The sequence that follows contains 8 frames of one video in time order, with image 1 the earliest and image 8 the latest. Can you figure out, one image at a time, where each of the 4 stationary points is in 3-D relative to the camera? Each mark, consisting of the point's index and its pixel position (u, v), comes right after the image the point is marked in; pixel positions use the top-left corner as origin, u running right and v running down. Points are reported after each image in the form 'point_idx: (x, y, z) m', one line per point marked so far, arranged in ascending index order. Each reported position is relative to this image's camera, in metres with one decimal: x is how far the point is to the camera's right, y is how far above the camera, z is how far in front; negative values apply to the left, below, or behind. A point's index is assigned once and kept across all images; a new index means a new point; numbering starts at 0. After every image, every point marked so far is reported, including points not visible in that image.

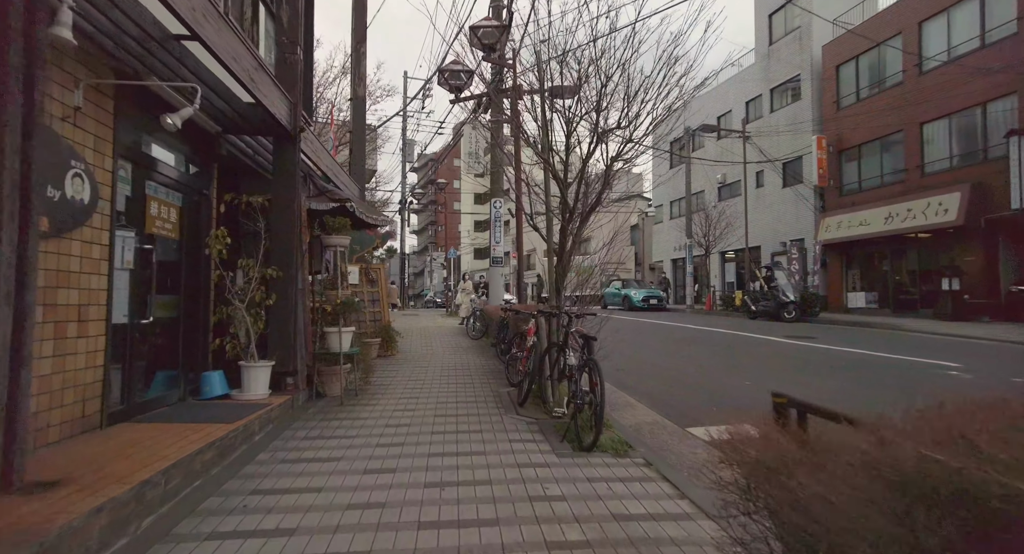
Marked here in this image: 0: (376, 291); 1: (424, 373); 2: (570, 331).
0: (-2.8, -0.3, +10.6) m
1: (-1.4, -1.6, +8.4) m
2: (+0.6, -0.6, +5.3) m
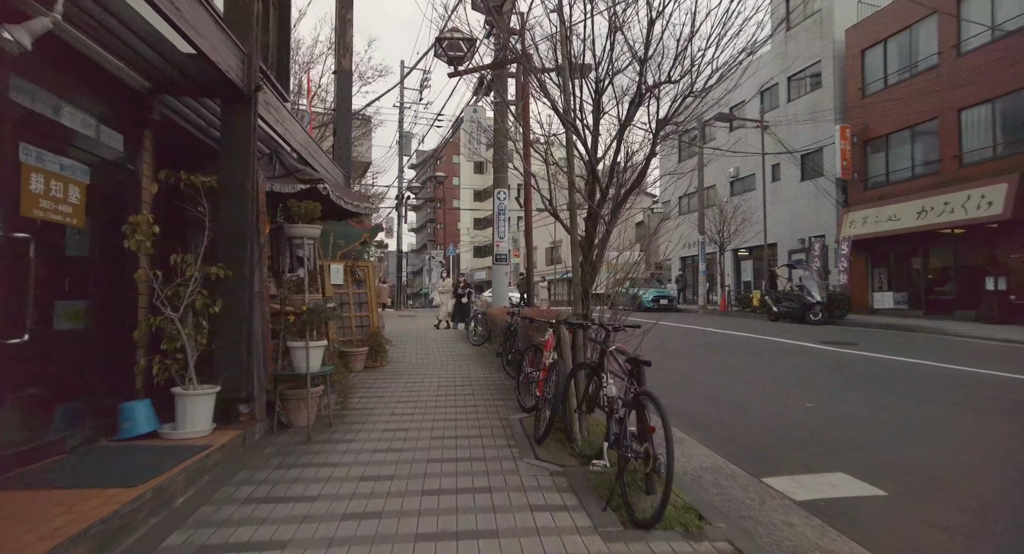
0: (-2.7, -0.3, +9.3) m
1: (-1.3, -1.6, +7.1) m
2: (+0.7, -0.6, +4.0) m
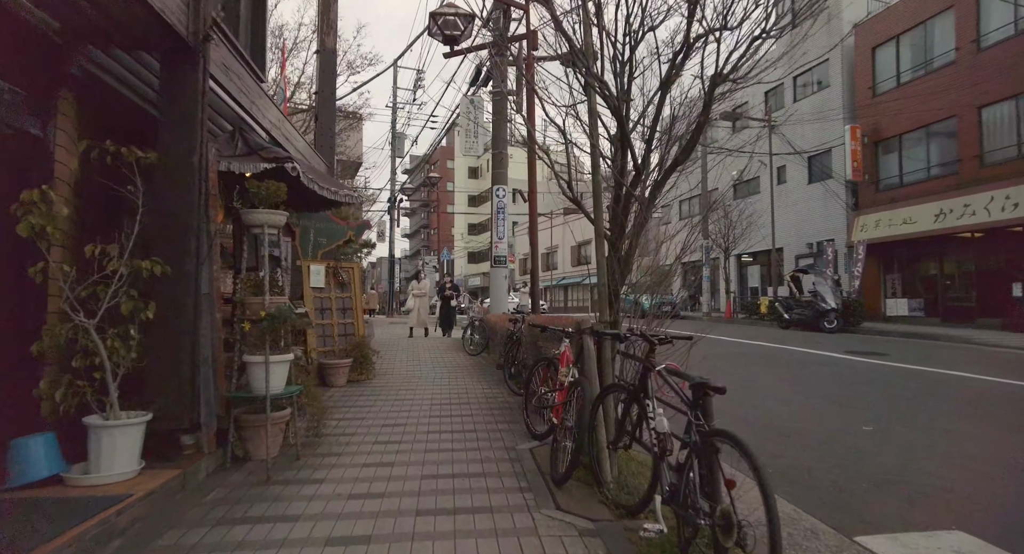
0: (-2.6, -0.3, +8.3) m
1: (-1.3, -1.6, +6.1) m
2: (+0.8, -0.5, +3.0) m
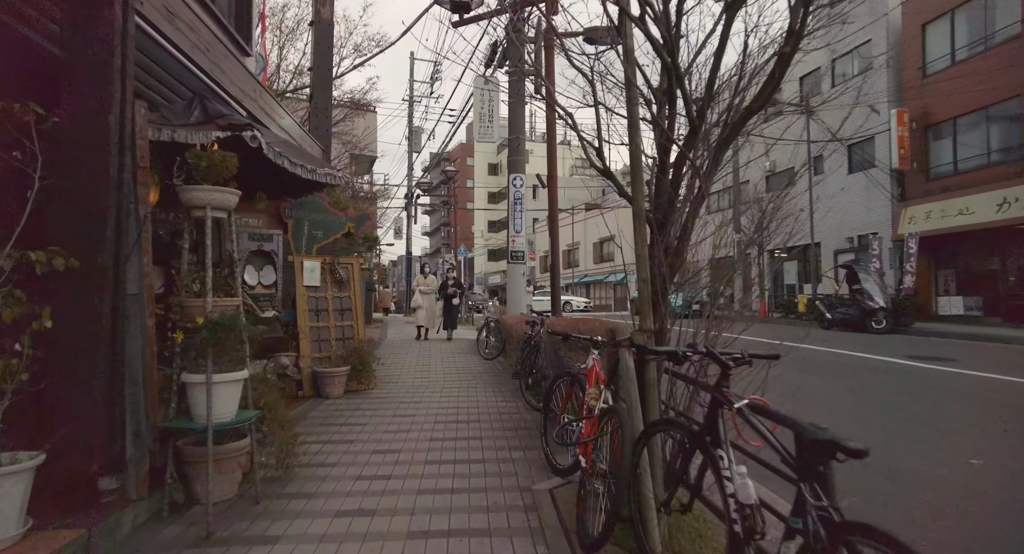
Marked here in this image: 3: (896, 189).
0: (-2.4, -0.3, +7.5) m
1: (-1.1, -1.6, +5.2) m
2: (+0.9, -0.5, +2.1) m
3: (+13.0, +3.0, +17.7) m
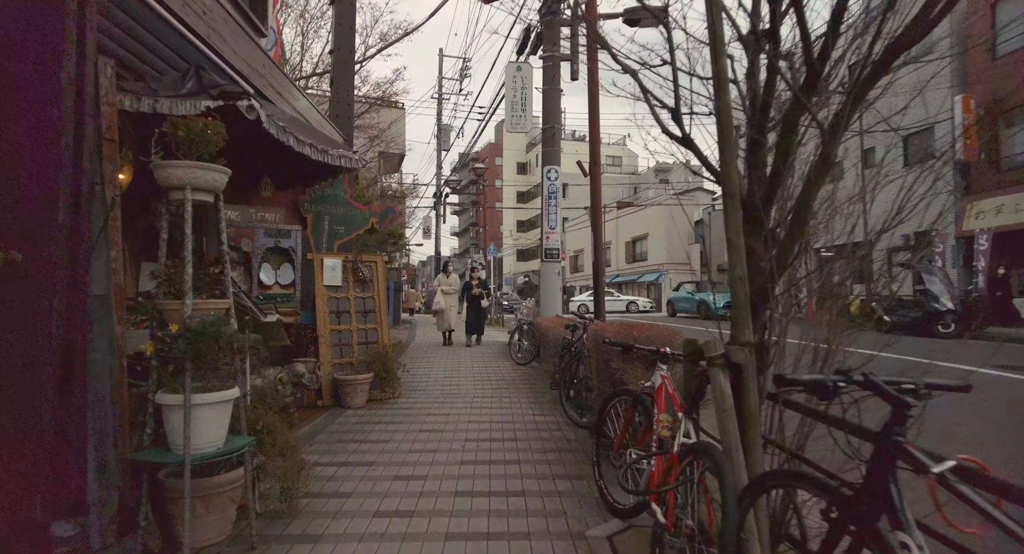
0: (-1.9, -0.3, +6.9) m
1: (-0.7, -1.5, +4.6) m
2: (+1.1, -0.5, +1.3) m
3: (+14.0, +3.0, +16.3) m
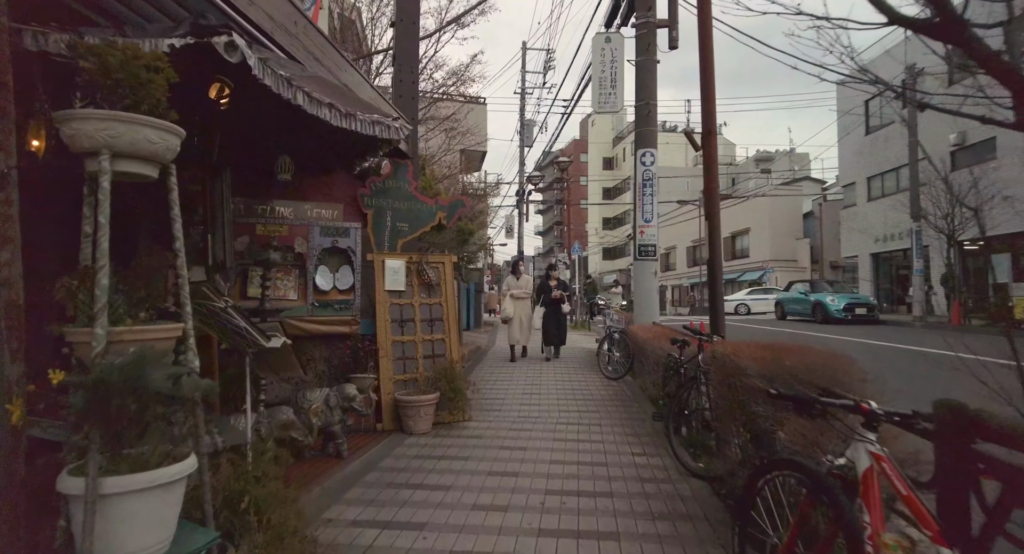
0: (-0.9, -0.3, +6.1) m
1: (-0.1, -1.6, +3.6) m
2: (+1.2, -0.5, 0.0) m
3: (+16.3, +3.1, +12.7) m
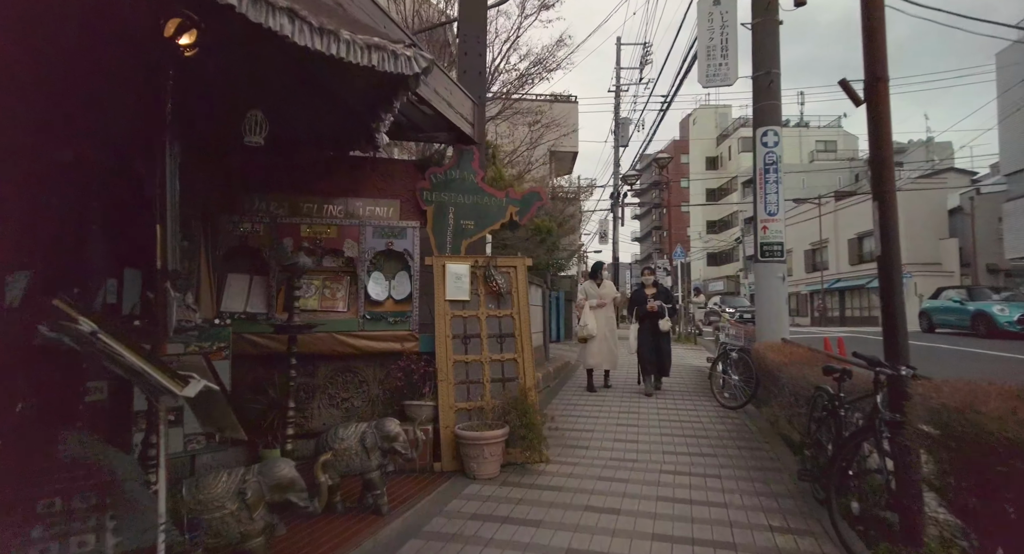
0: (0.0, -0.4, +5.0) m
1: (+0.3, -1.6, +2.4) m
2: (+0.9, -0.5, -1.3) m
3: (+18.1, +3.1, +8.5) m
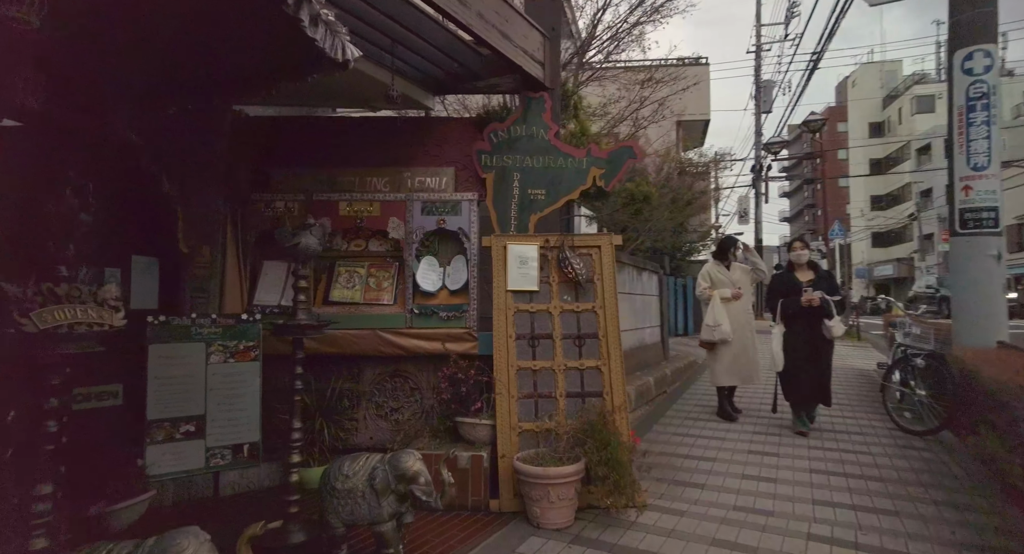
0: (+0.6, -0.2, +3.8) m
1: (+0.3, -1.5, +1.3) m
2: (-0.1, -0.5, -2.5) m
3: (+18.9, +3.5, +2.7) m
